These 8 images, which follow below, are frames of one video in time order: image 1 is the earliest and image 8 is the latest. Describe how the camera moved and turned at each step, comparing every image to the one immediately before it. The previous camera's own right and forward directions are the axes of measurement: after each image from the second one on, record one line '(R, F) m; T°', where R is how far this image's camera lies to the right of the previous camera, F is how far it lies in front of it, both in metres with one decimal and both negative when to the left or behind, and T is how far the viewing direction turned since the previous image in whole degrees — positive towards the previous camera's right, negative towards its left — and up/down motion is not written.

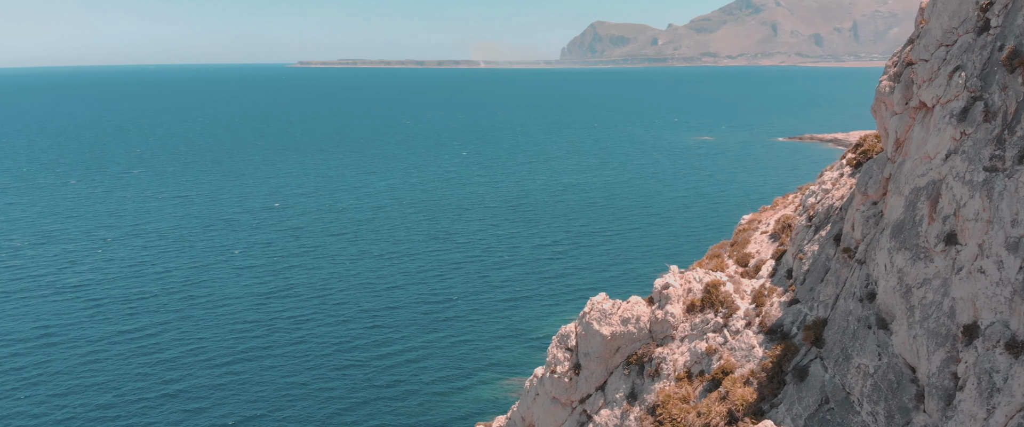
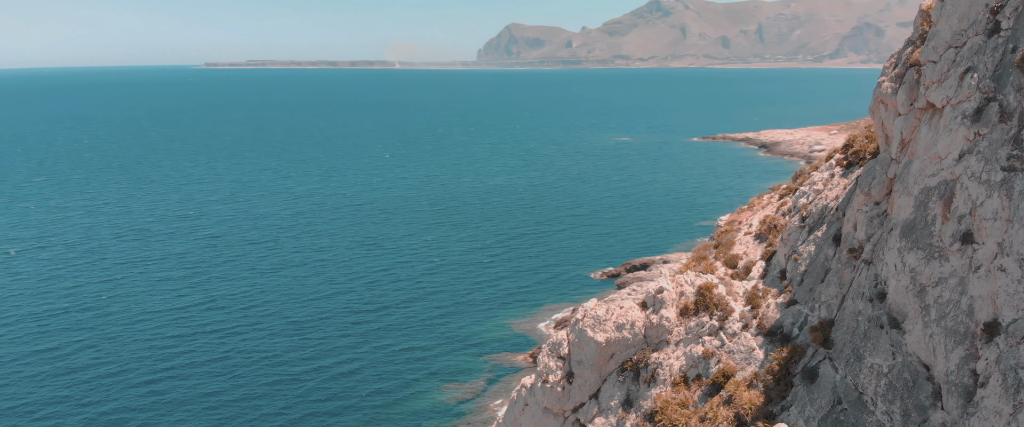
(-0.8, +0.3) m; +6°
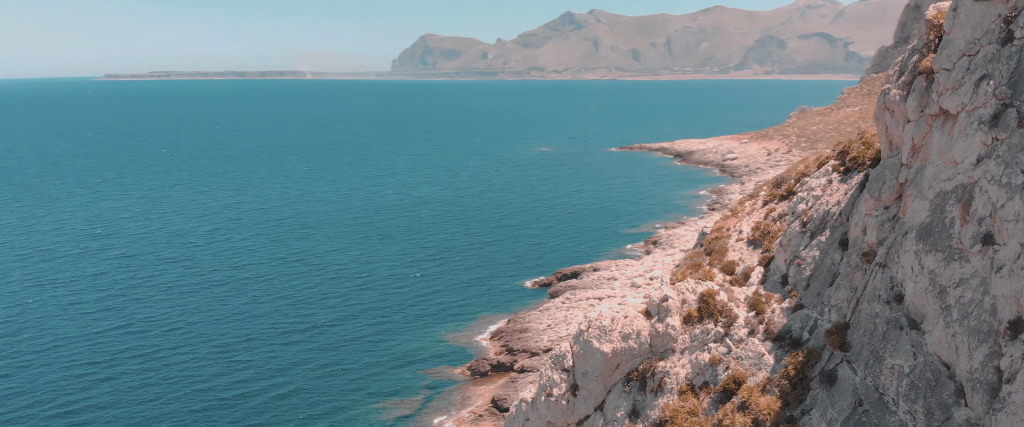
(-0.9, +0.2) m; +6°
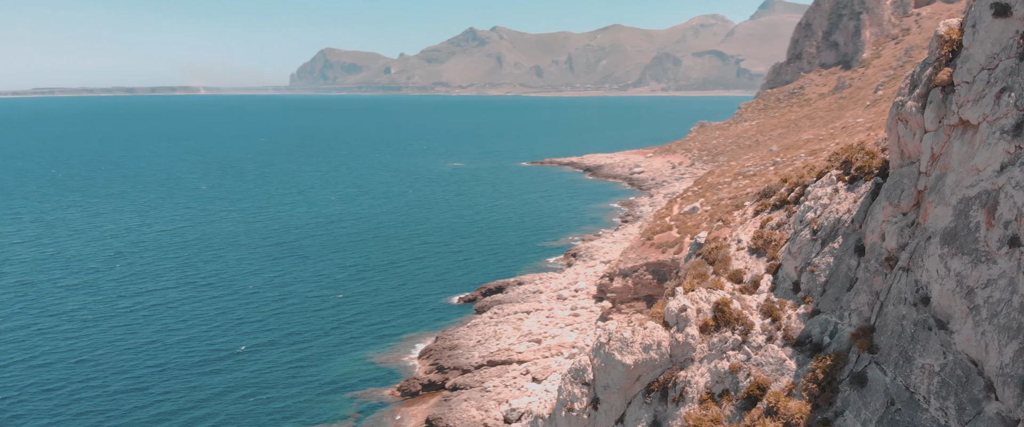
(-1.3, +0.2) m; +7°
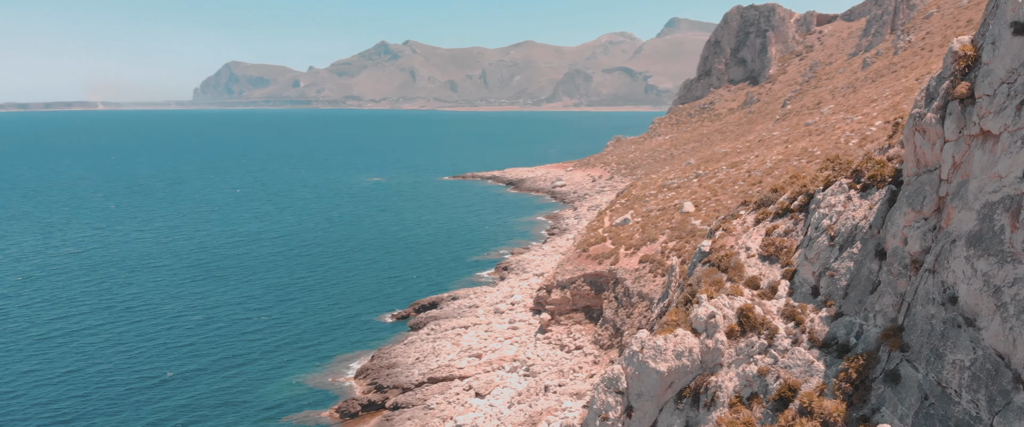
(-1.3, 0.0) m; +6°
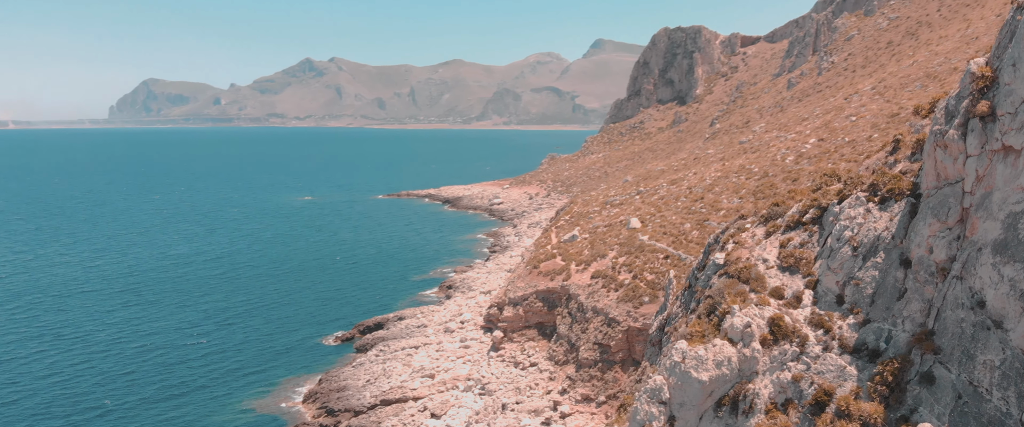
(-1.3, -0.1) m; +5°
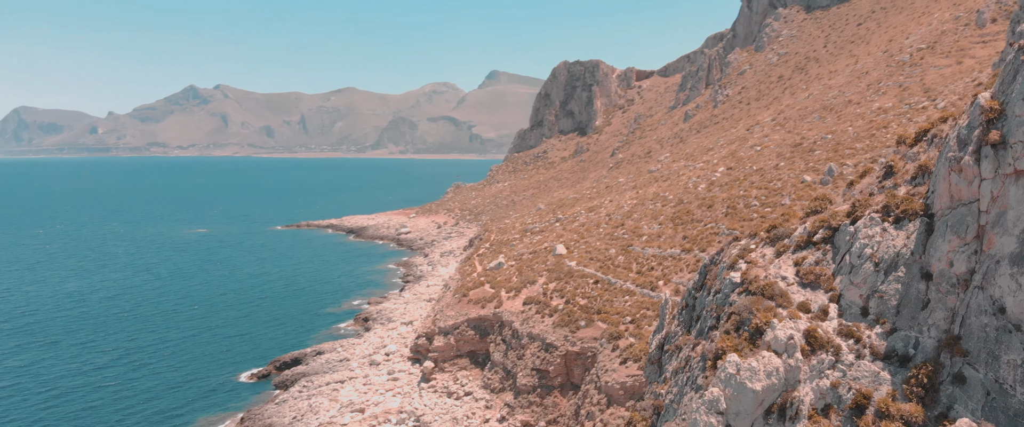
(-2.1, -0.2) m; +8°
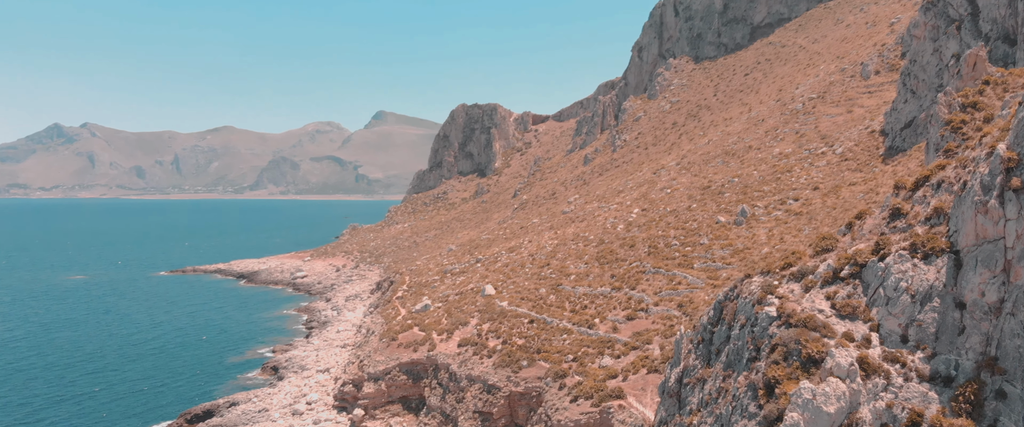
(-2.8, -0.4) m; +8°
